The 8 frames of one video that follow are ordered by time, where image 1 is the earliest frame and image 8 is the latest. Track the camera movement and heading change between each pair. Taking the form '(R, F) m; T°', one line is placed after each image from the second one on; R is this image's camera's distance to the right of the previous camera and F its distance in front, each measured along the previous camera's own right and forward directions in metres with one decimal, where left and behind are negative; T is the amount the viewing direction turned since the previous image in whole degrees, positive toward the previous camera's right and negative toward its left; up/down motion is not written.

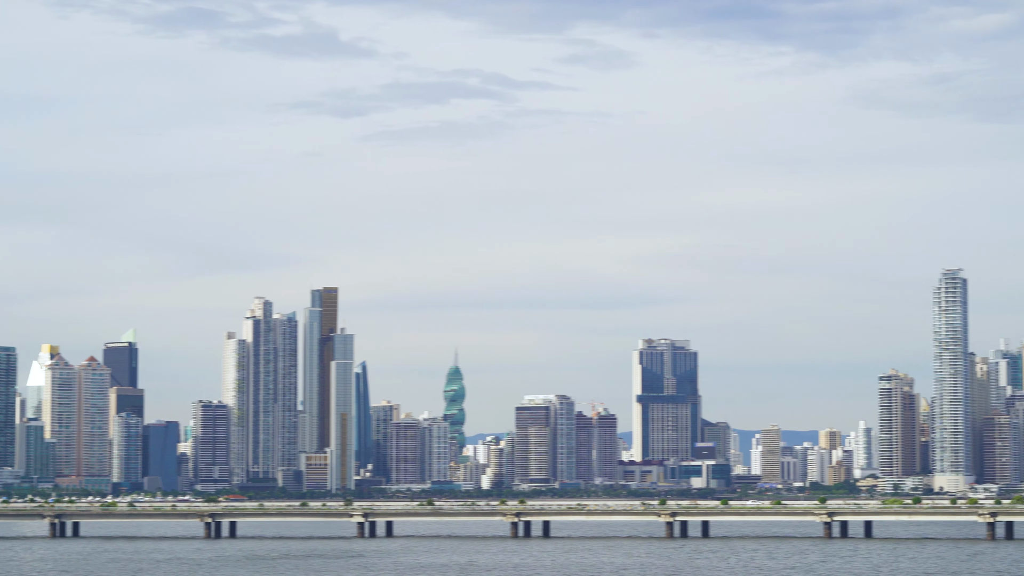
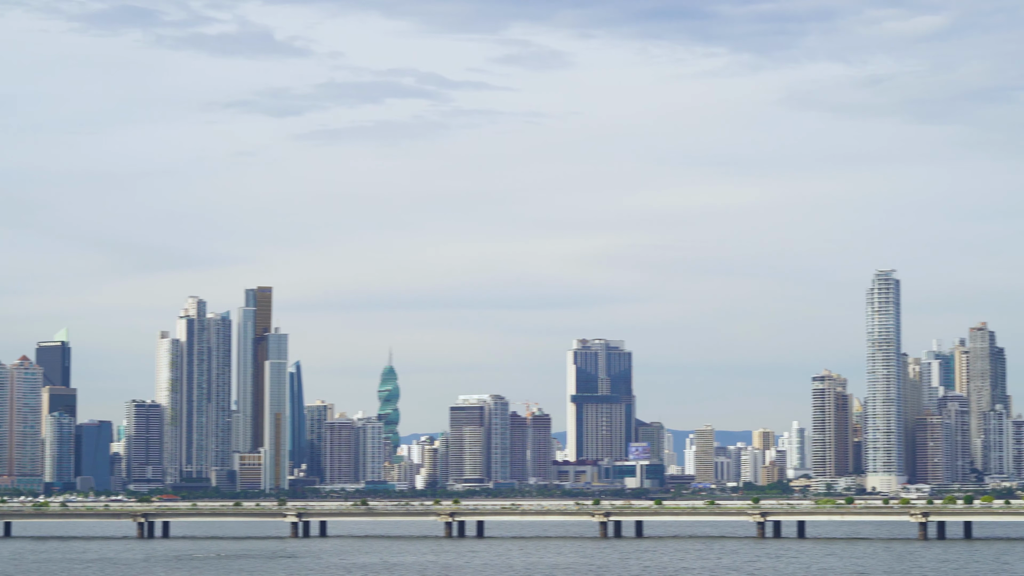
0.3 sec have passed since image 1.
(+6.9, 0.0) m; 0°
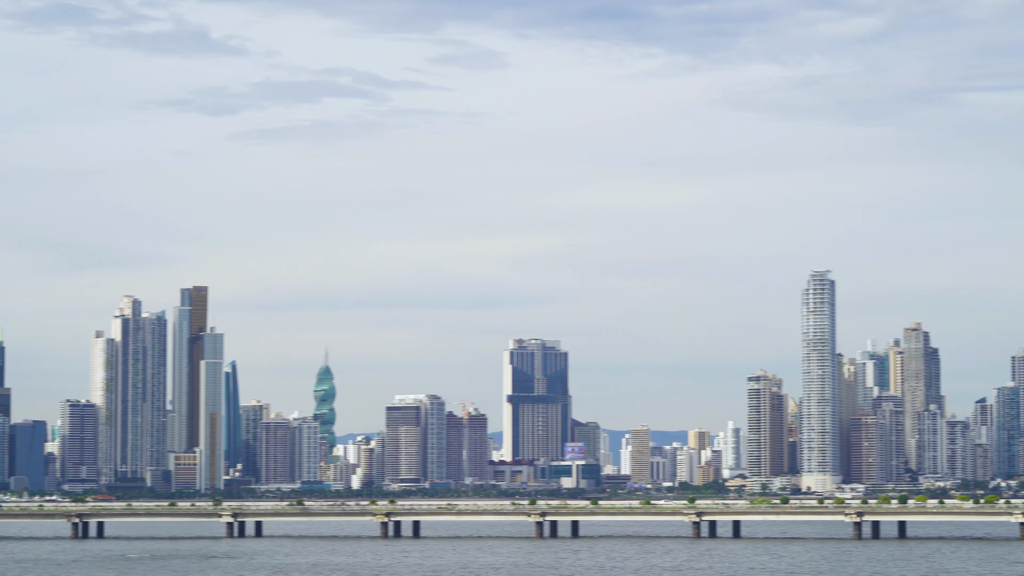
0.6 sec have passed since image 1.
(+6.7, 0.0) m; 0°
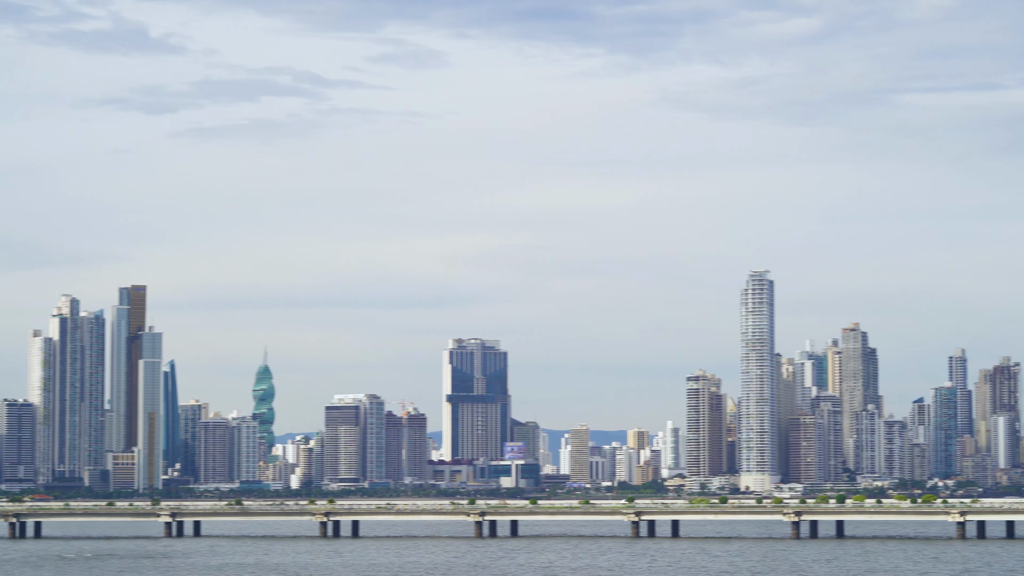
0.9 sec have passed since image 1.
(+6.4, 0.0) m; 0°
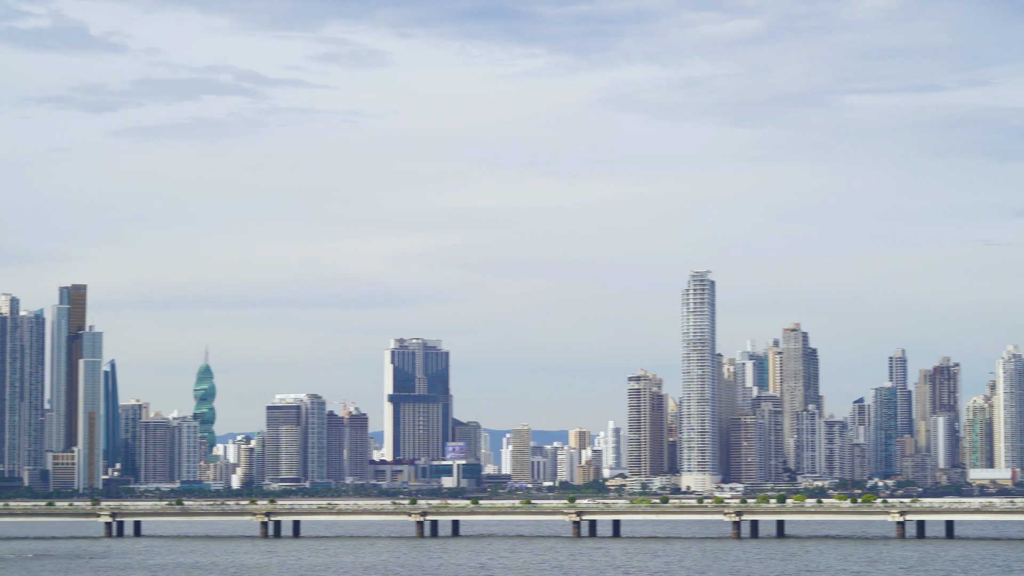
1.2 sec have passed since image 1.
(+6.1, 0.0) m; 0°
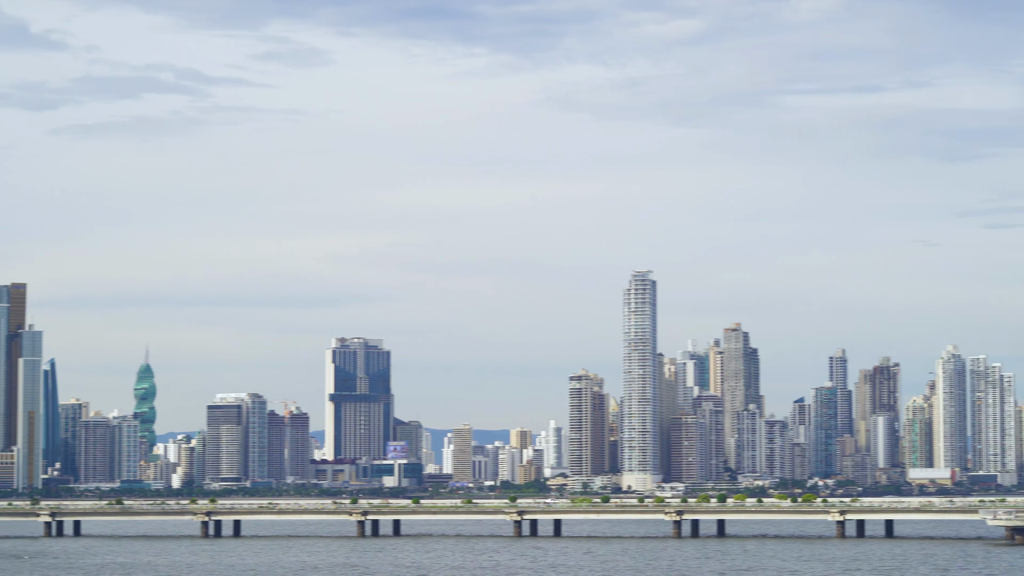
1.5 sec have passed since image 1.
(+6.1, -0.1) m; 0°
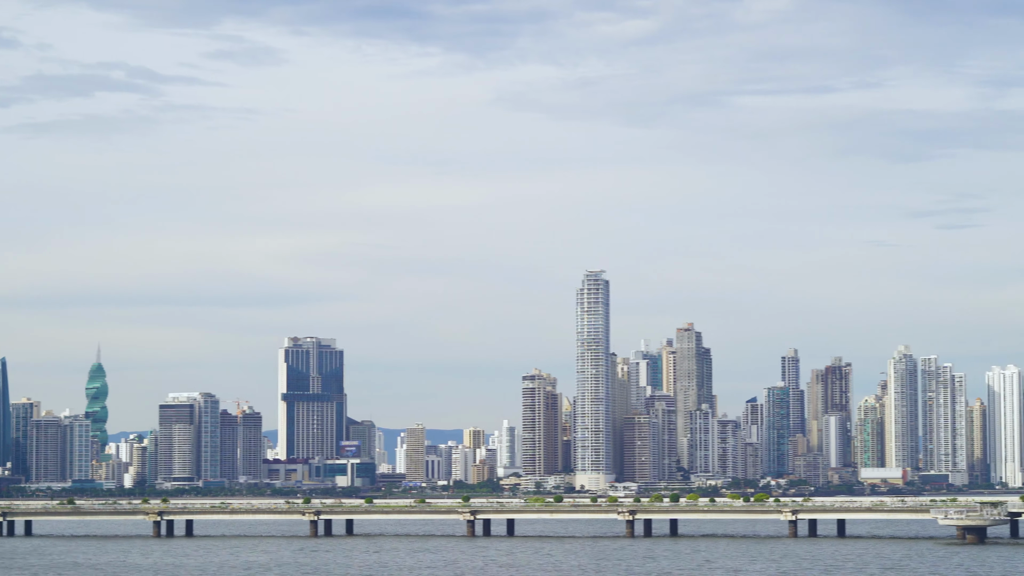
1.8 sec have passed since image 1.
(+4.8, 0.0) m; 0°
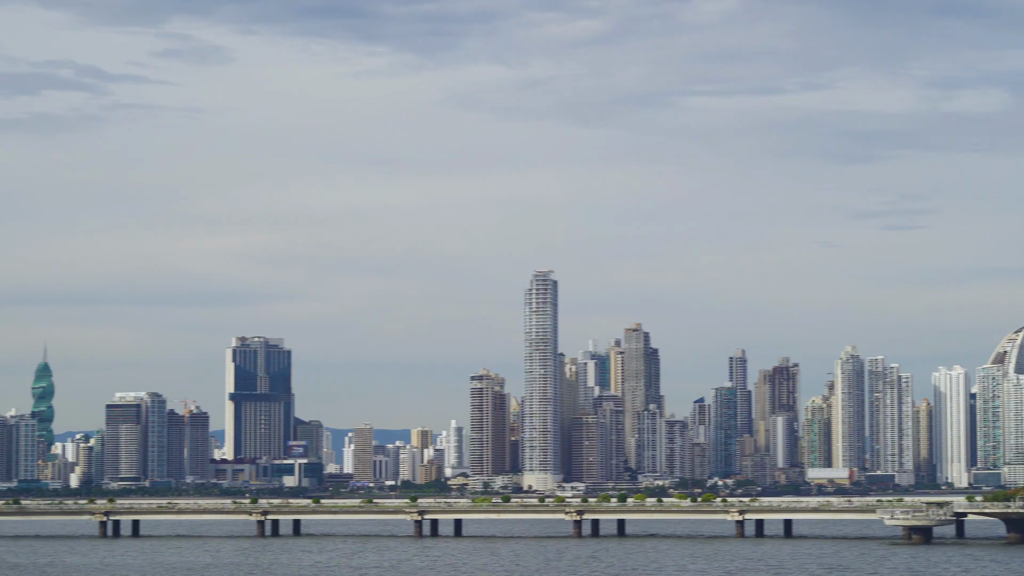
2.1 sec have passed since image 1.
(+5.4, 0.0) m; 0°
